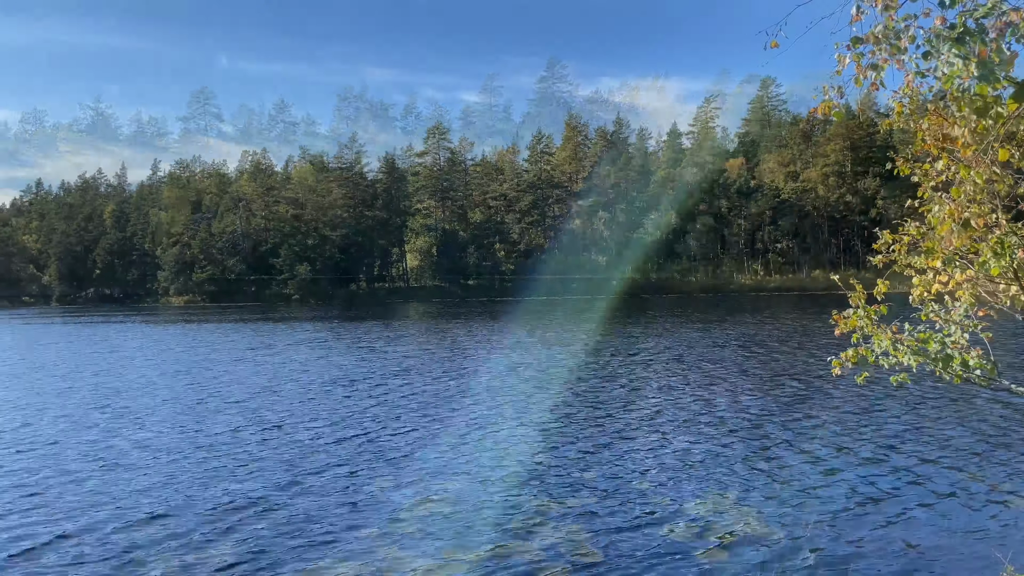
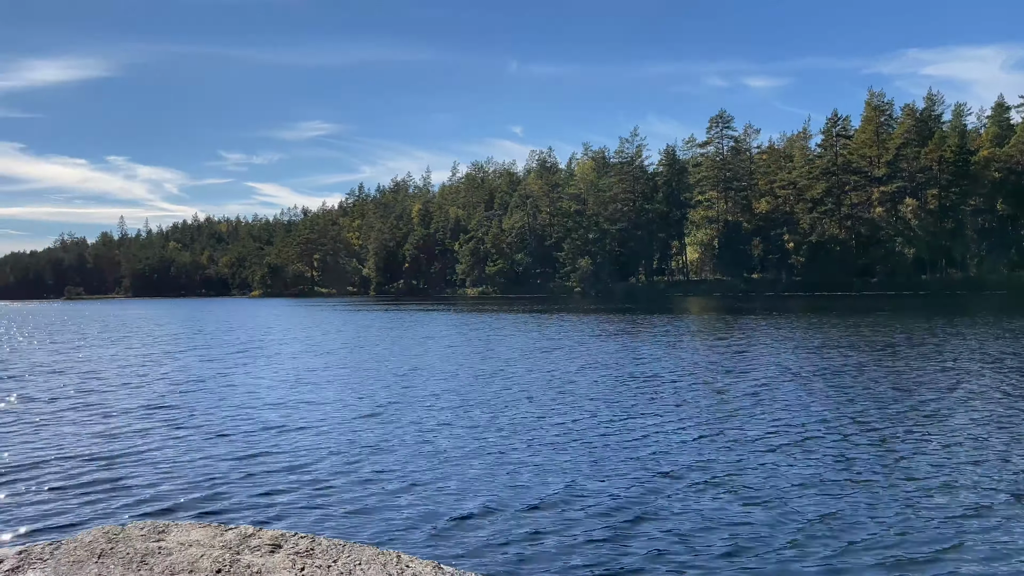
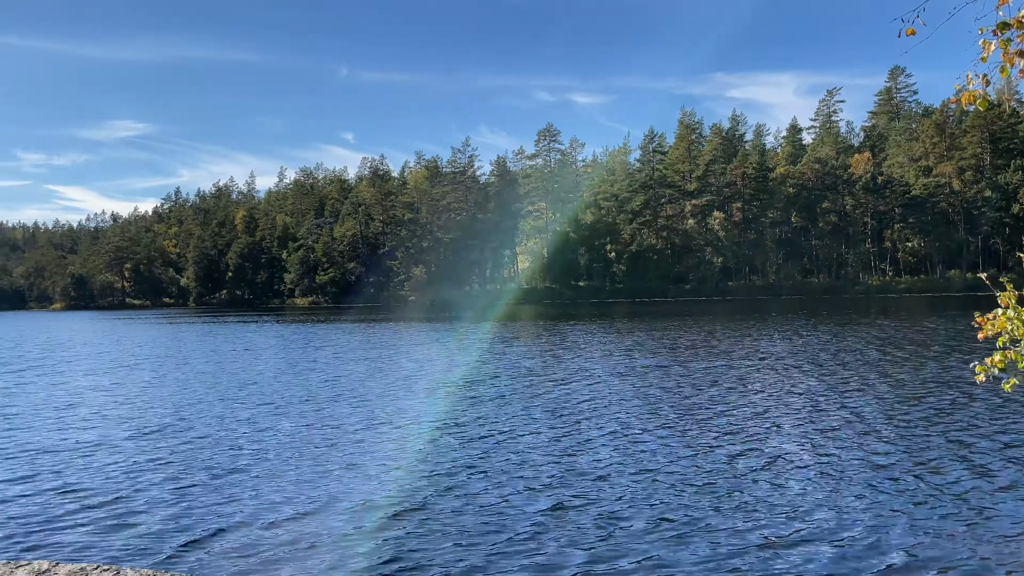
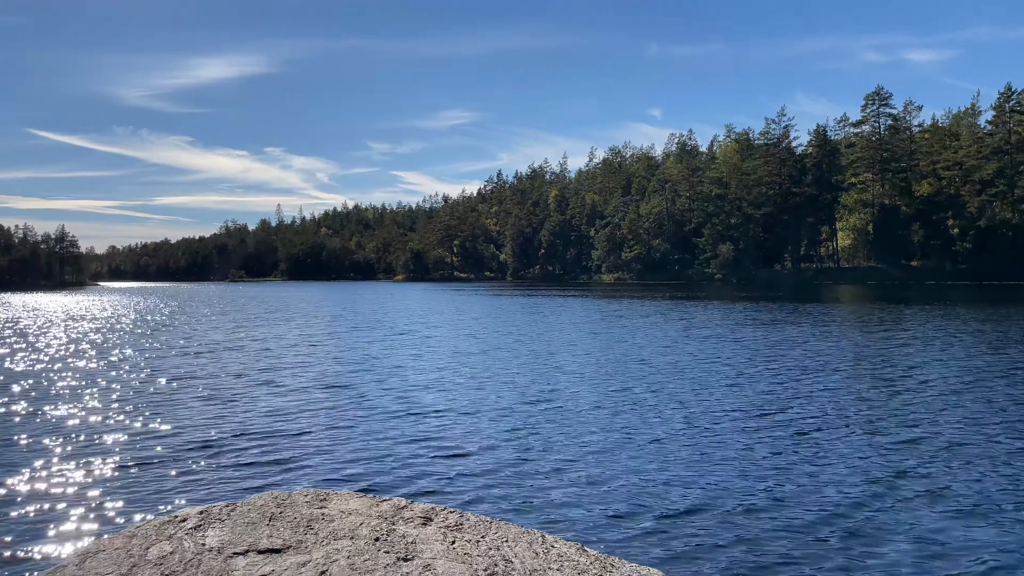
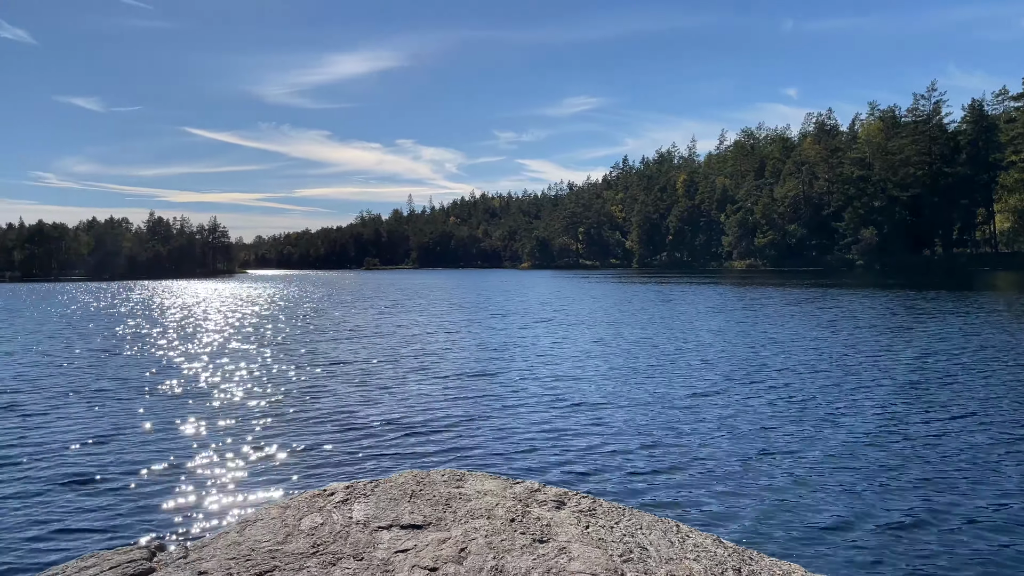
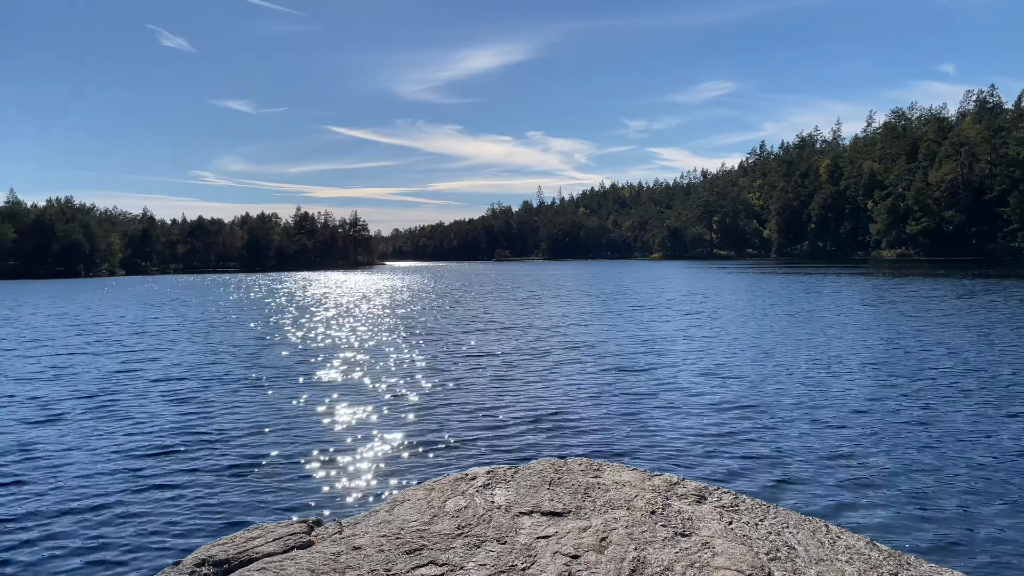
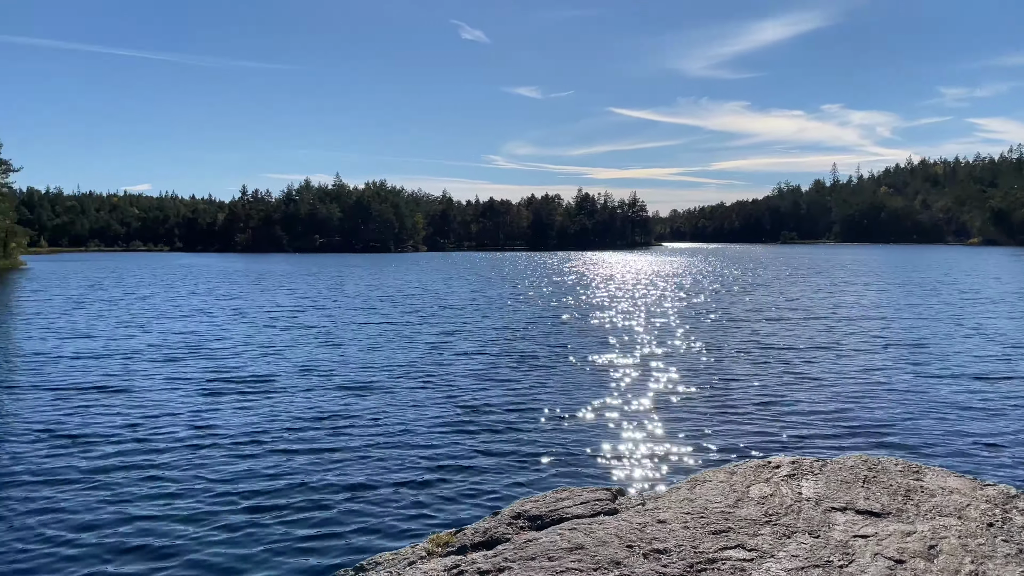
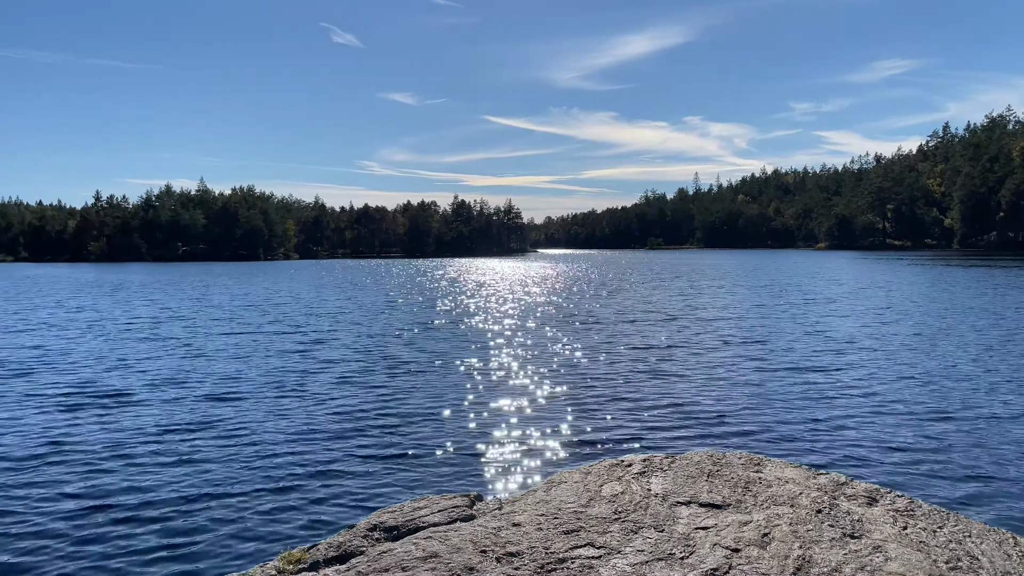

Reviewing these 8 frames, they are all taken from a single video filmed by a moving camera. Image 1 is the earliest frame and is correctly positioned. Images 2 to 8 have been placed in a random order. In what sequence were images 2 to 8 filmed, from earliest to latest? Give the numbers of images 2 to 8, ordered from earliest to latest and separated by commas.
3, 2, 4, 5, 6, 8, 7
